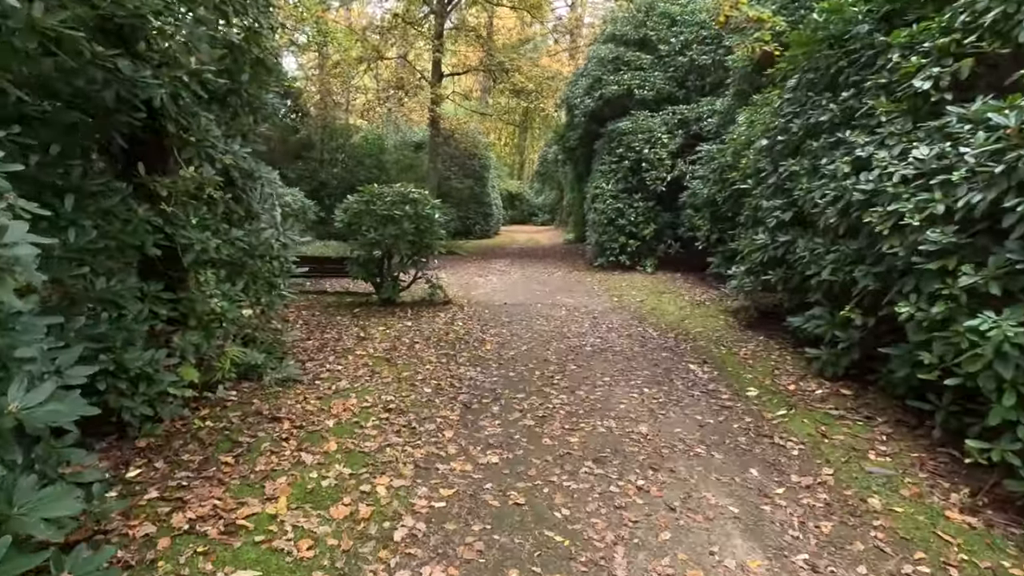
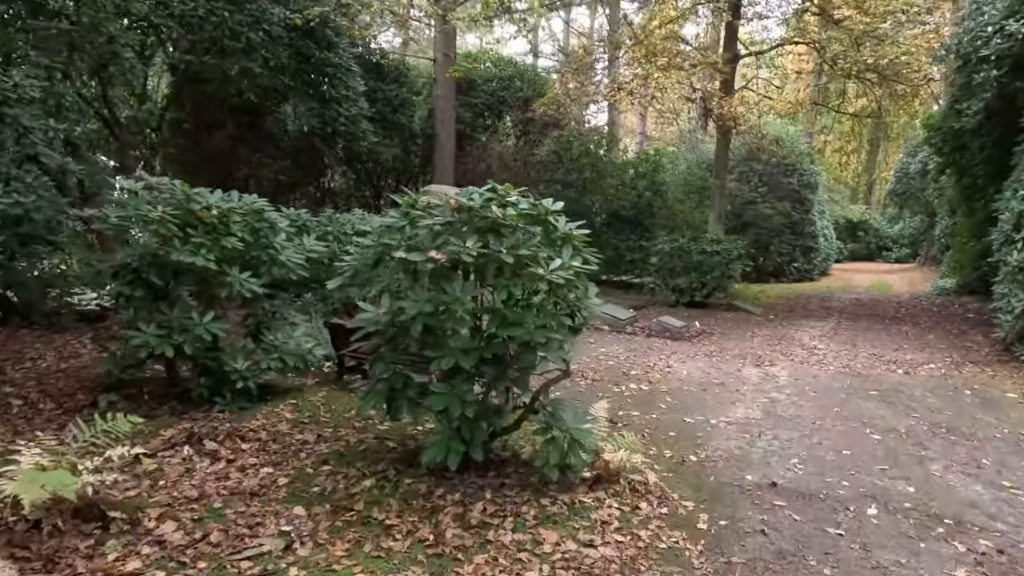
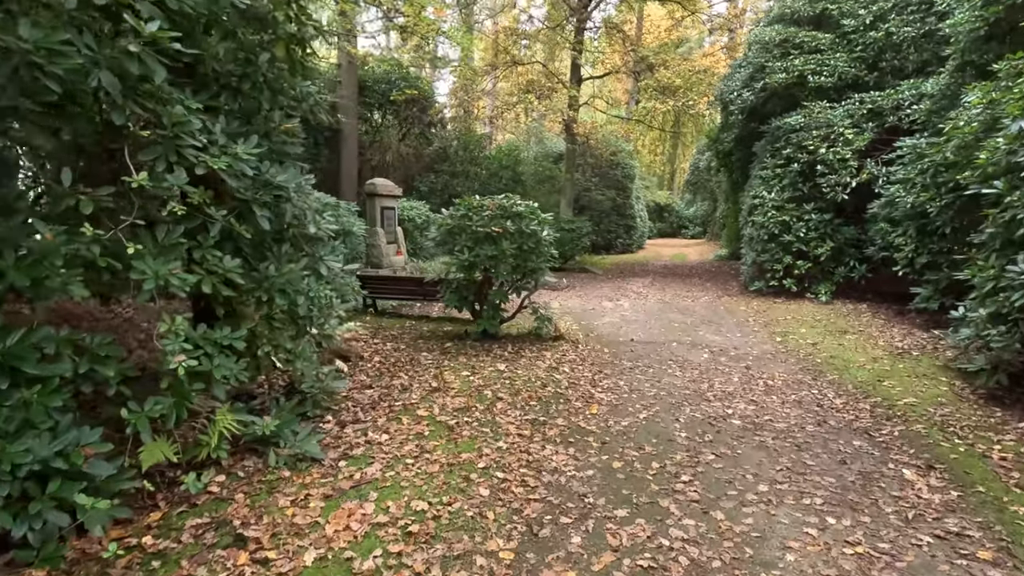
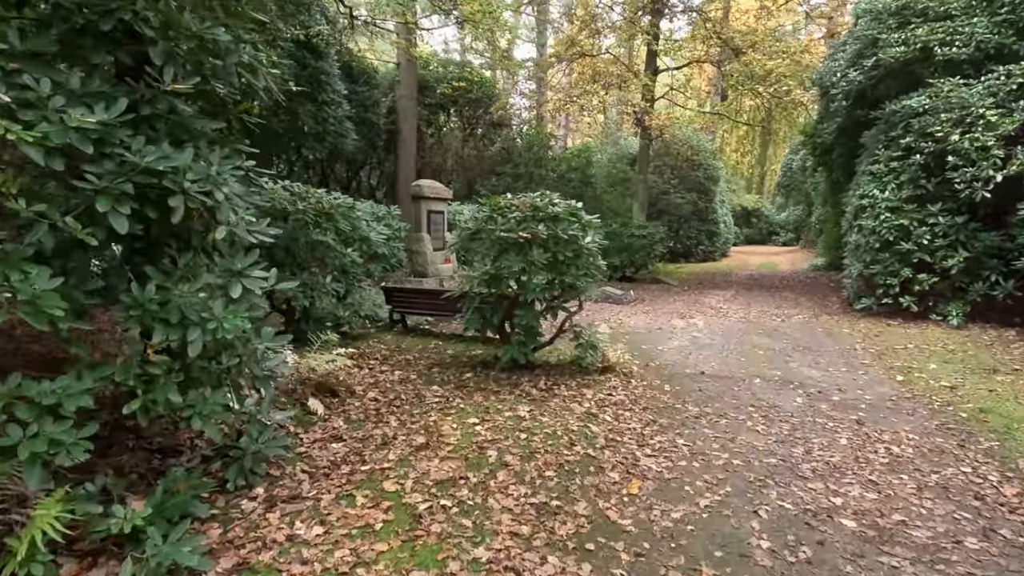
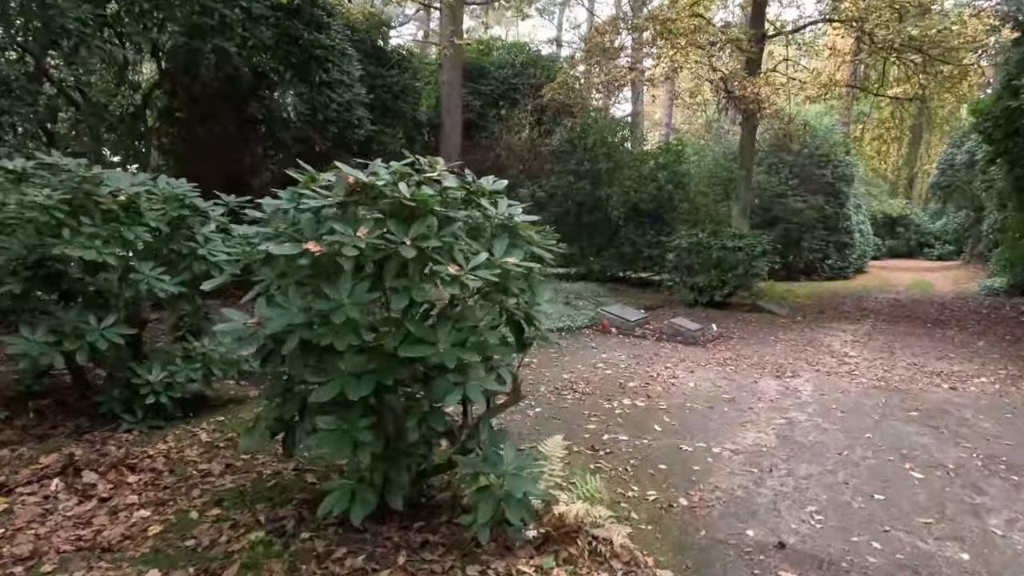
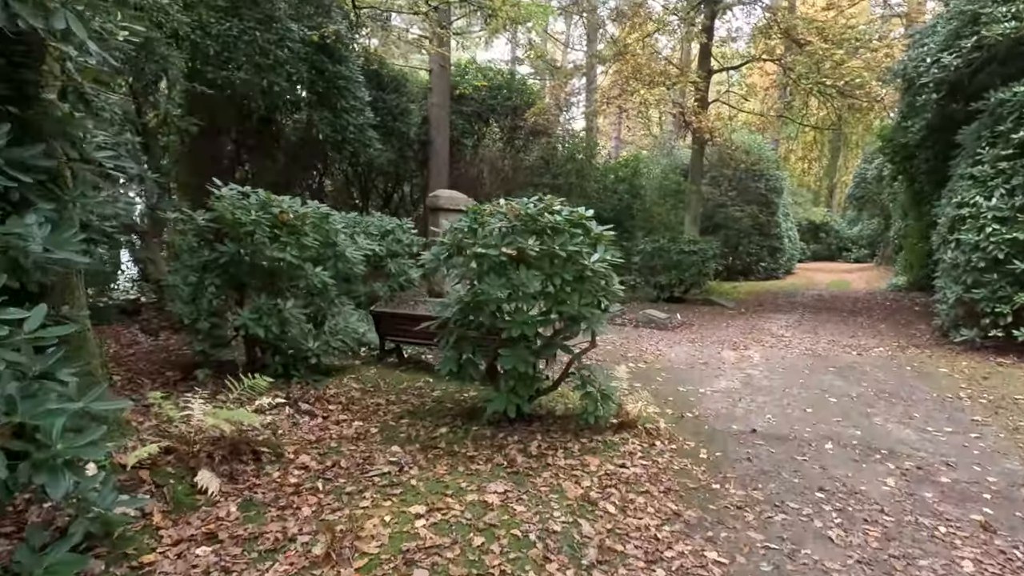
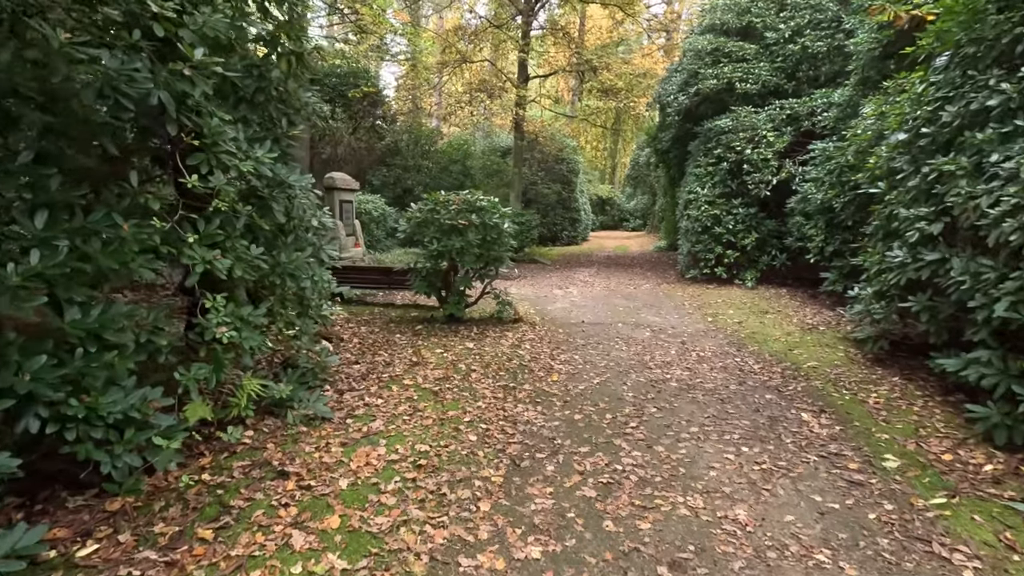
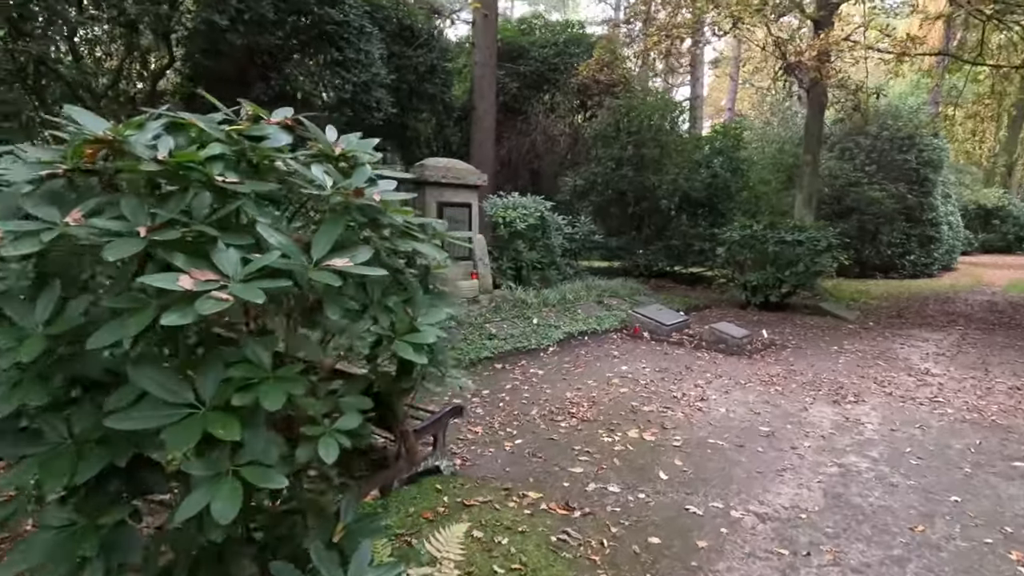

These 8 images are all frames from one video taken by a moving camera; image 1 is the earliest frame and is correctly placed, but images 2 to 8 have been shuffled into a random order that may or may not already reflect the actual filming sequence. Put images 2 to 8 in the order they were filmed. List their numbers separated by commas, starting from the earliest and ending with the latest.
7, 3, 4, 6, 2, 5, 8
